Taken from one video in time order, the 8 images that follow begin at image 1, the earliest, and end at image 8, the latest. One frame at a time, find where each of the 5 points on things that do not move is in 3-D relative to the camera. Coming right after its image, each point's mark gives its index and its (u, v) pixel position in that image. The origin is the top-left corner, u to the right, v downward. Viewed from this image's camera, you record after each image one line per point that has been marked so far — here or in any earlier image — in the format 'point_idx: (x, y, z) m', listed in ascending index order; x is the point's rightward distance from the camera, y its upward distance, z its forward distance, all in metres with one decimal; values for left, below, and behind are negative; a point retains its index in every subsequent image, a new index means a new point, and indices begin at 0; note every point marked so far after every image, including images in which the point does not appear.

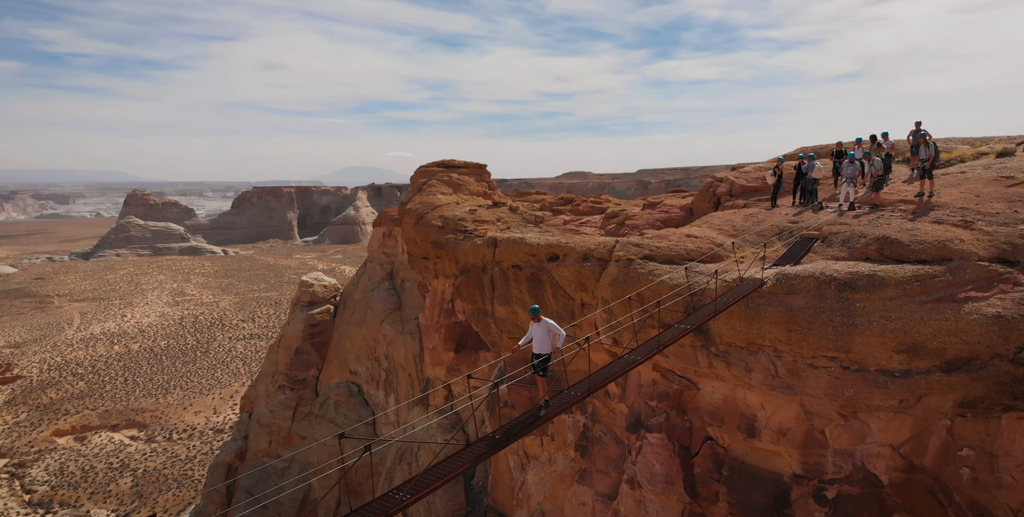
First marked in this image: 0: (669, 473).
0: (+1.9, -2.7, +7.8) m
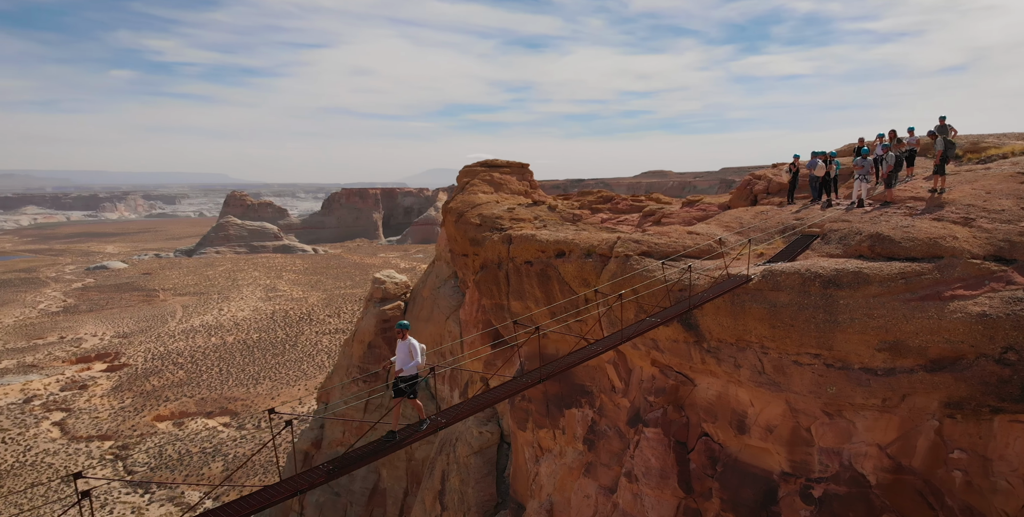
0: (+1.9, -2.6, +7.8) m
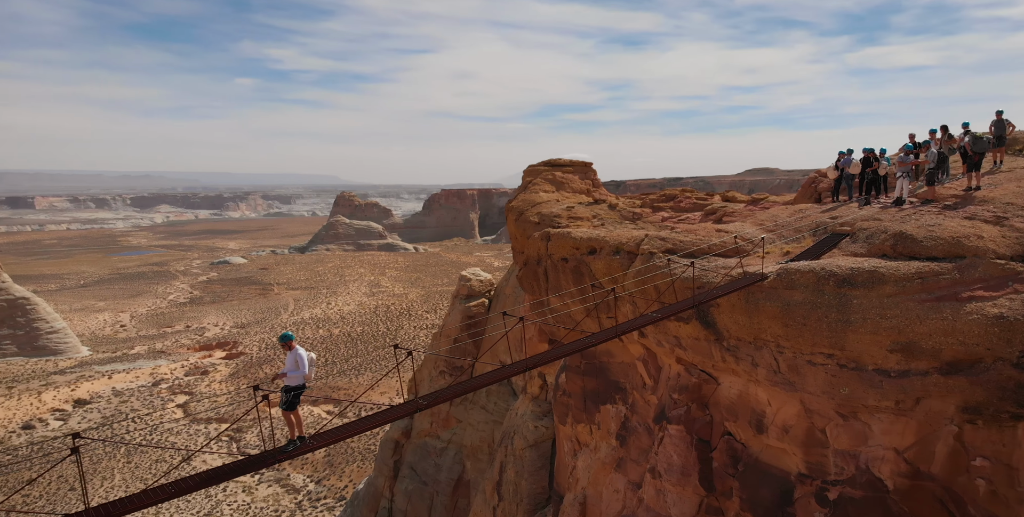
0: (+2.2, -2.6, +7.9) m
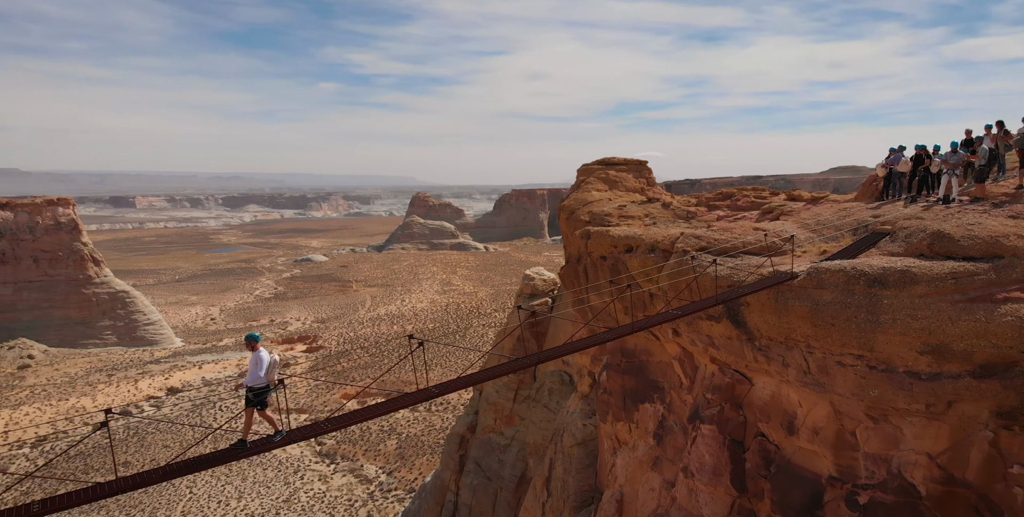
0: (+2.6, -2.6, +7.8) m
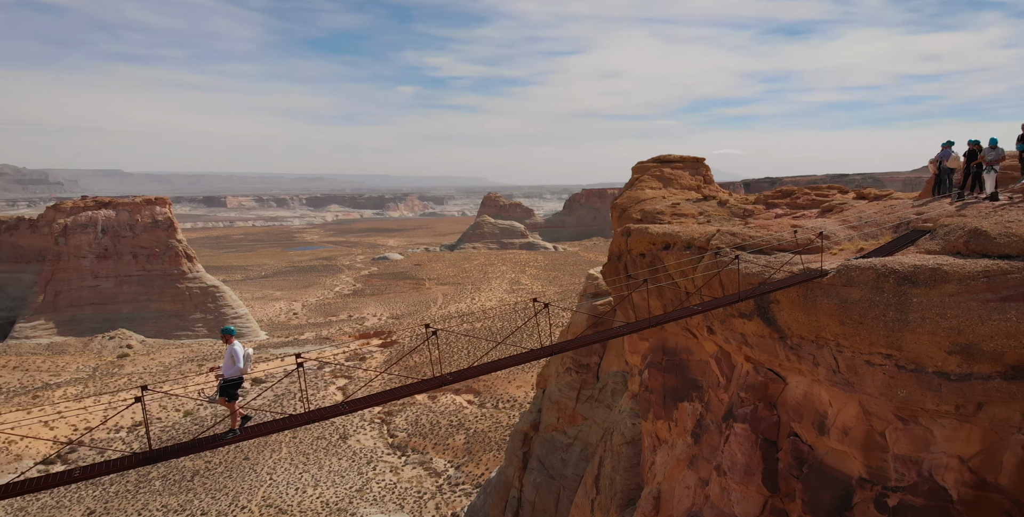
0: (+2.9, -2.5, +7.8) m
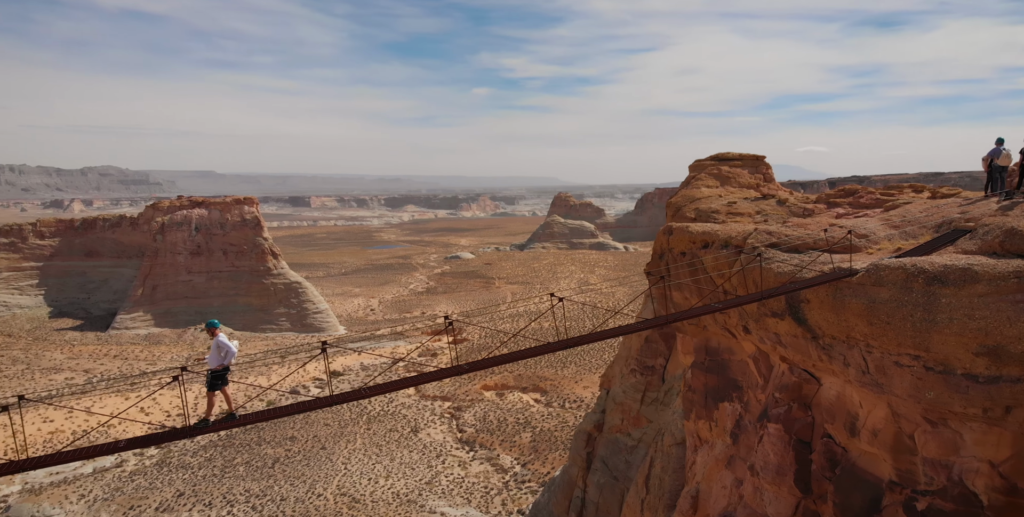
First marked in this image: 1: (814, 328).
0: (+3.3, -2.5, +7.8) m
1: (+3.3, -0.8, +7.0) m
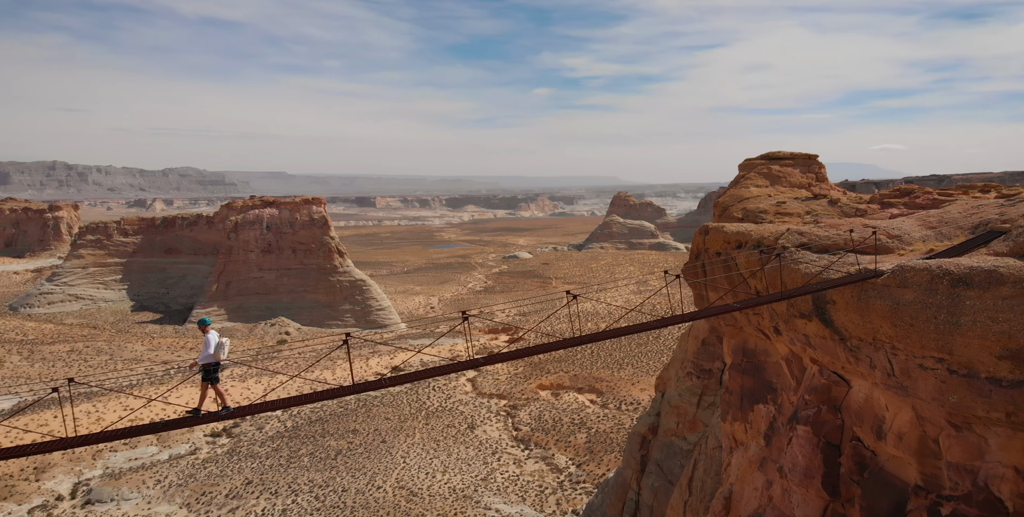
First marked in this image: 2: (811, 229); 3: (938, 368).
0: (+3.6, -2.5, +7.7) m
1: (+3.6, -0.8, +6.9) m
2: (+4.0, +0.4, +8.4) m
3: (+3.9, -1.0, +5.7) m
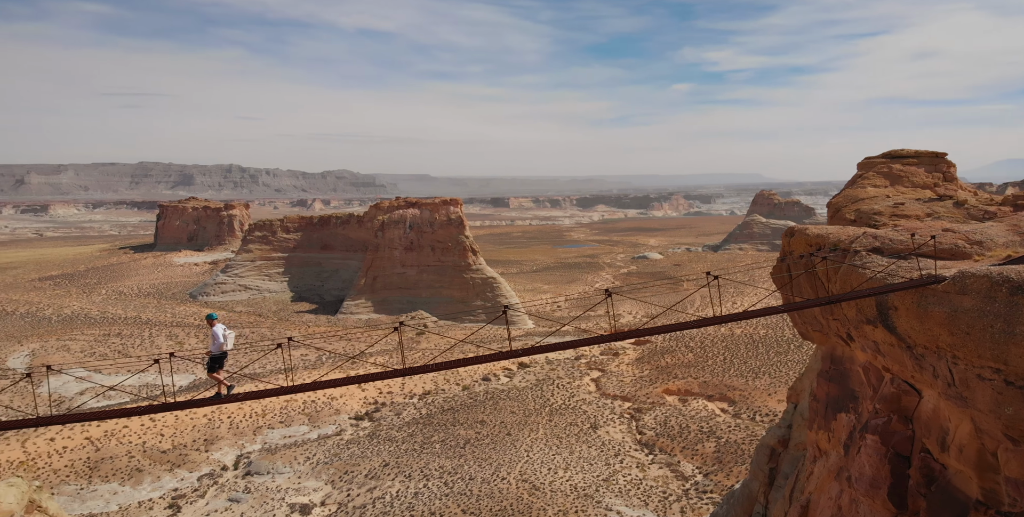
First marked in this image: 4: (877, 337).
0: (+4.4, -2.6, +7.5) m
1: (+4.2, -0.8, +6.8) m
2: (+4.9, +0.3, +8.1) m
3: (+4.2, -1.1, +5.5) m
4: (+4.4, -0.9, +7.6) m
